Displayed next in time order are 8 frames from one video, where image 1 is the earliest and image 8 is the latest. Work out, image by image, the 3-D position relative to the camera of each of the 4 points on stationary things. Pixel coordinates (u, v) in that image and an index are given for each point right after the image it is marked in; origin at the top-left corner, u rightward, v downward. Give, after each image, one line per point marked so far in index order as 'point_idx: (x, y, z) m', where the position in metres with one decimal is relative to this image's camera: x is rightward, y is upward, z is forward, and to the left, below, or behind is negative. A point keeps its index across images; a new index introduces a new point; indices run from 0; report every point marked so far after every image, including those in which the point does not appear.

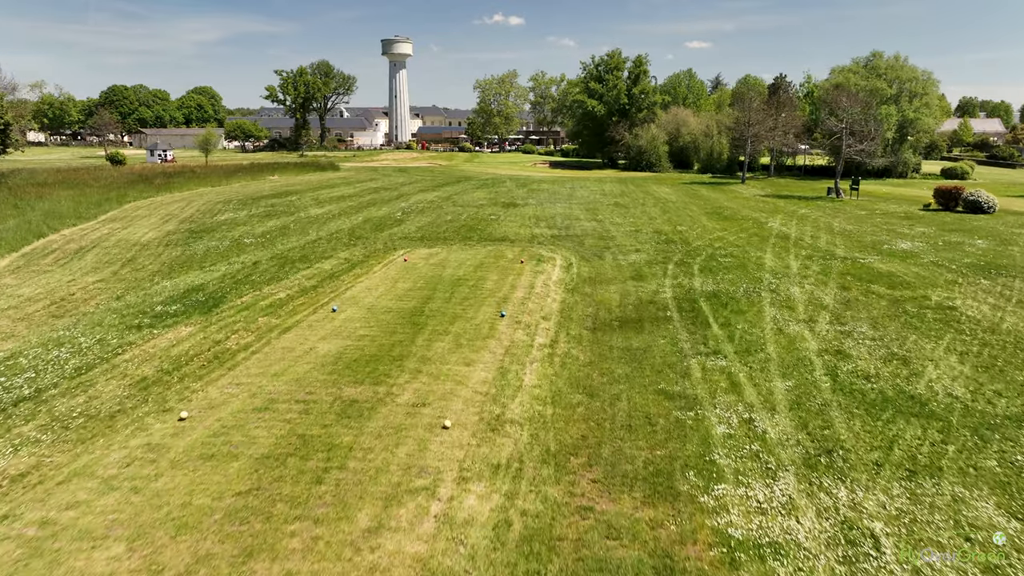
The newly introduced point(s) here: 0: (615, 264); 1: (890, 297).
0: (+2.5, +0.5, +14.2) m
1: (+7.3, -0.2, +11.4) m
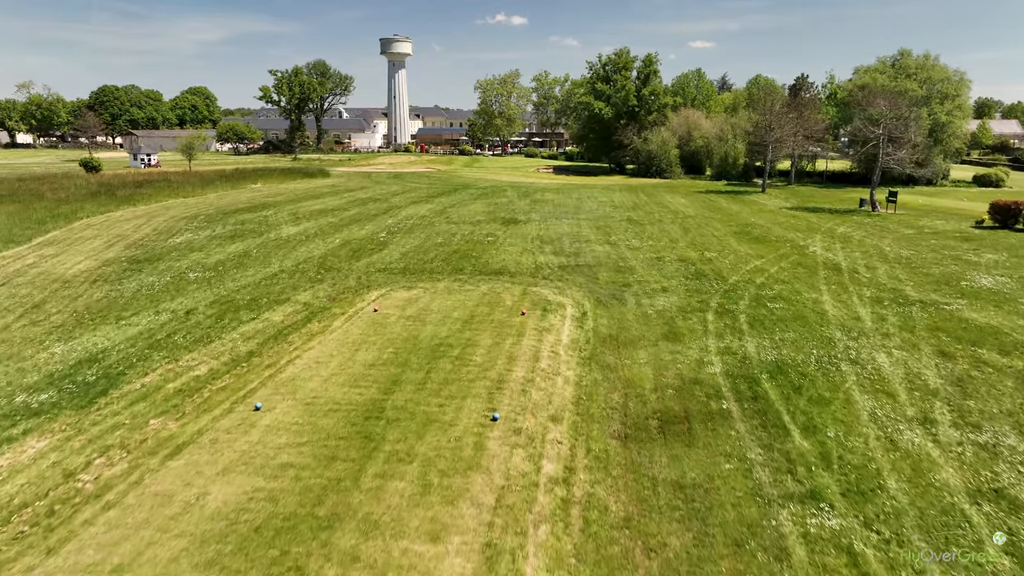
0: (+2.5, -0.5, +11.3) m
1: (+7.3, -1.2, +8.6) m
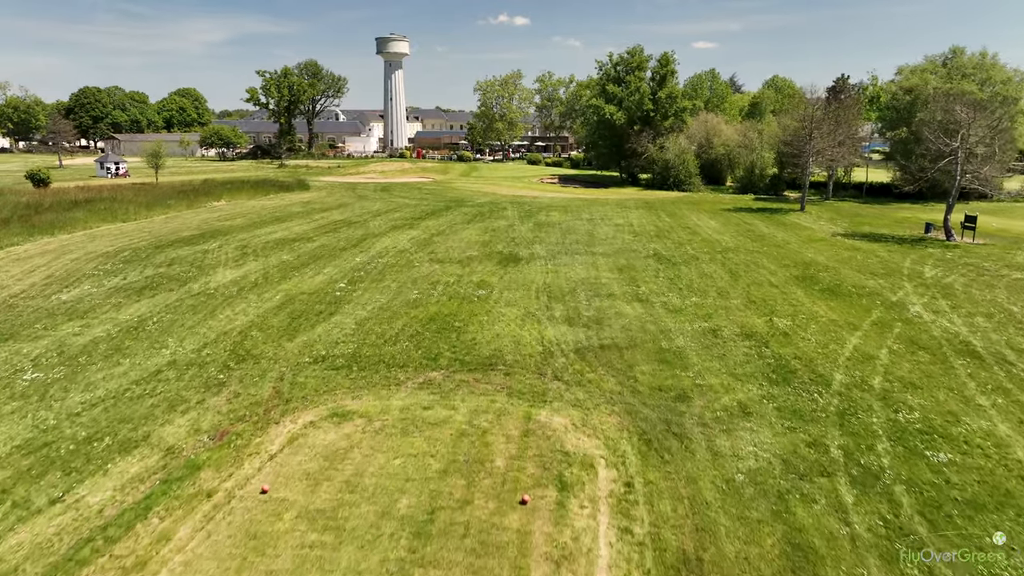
0: (+2.4, -2.2, +6.7) m
1: (+7.2, -2.9, +3.9) m
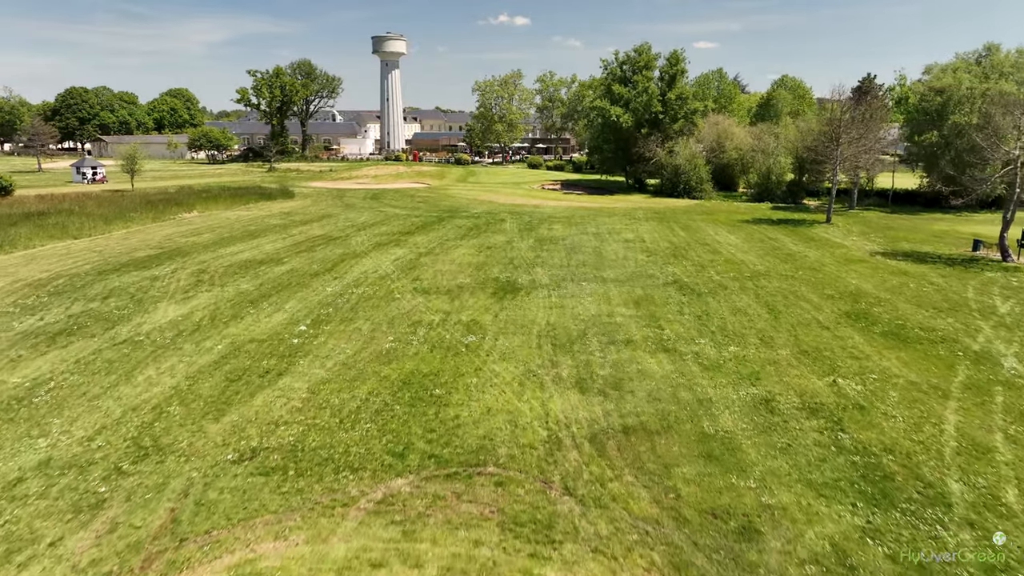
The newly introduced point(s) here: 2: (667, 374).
0: (+2.3, -3.1, +4.0) m
1: (+7.1, -3.9, +1.2) m
2: (+2.7, -1.5, +10.6) m
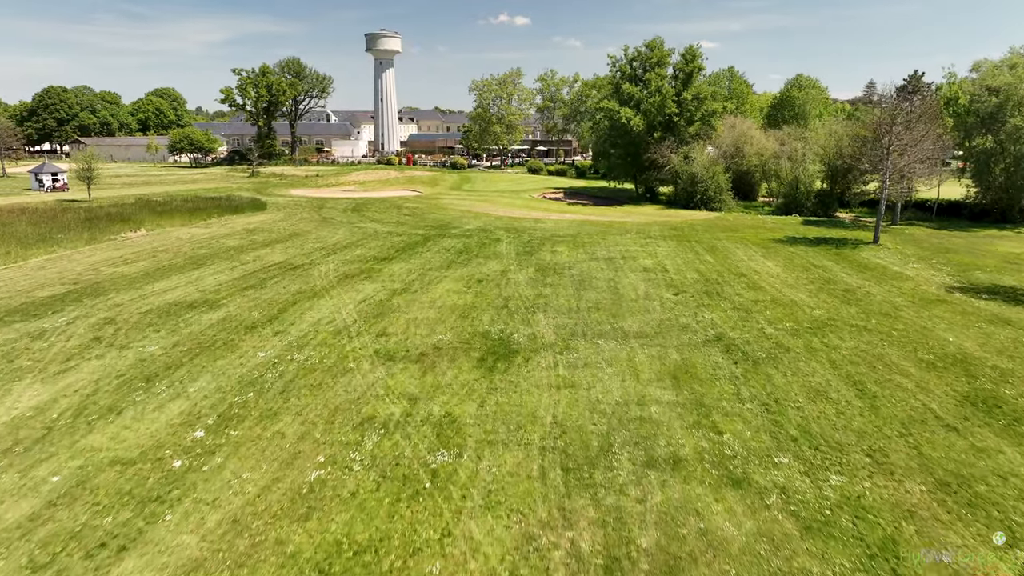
0: (+2.2, -4.4, 0.0) m
1: (+7.0, -5.2, -2.8) m
2: (+2.6, -2.8, +6.6) m
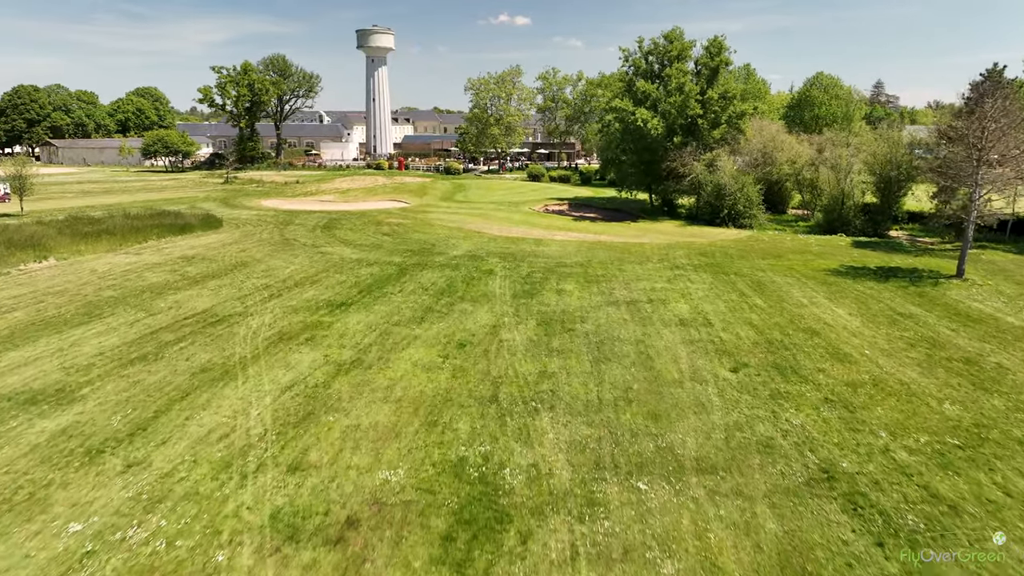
0: (+2.0, -6.0, -4.9) m
1: (+6.8, -6.7, -7.7) m
2: (+2.5, -4.3, +1.7) m
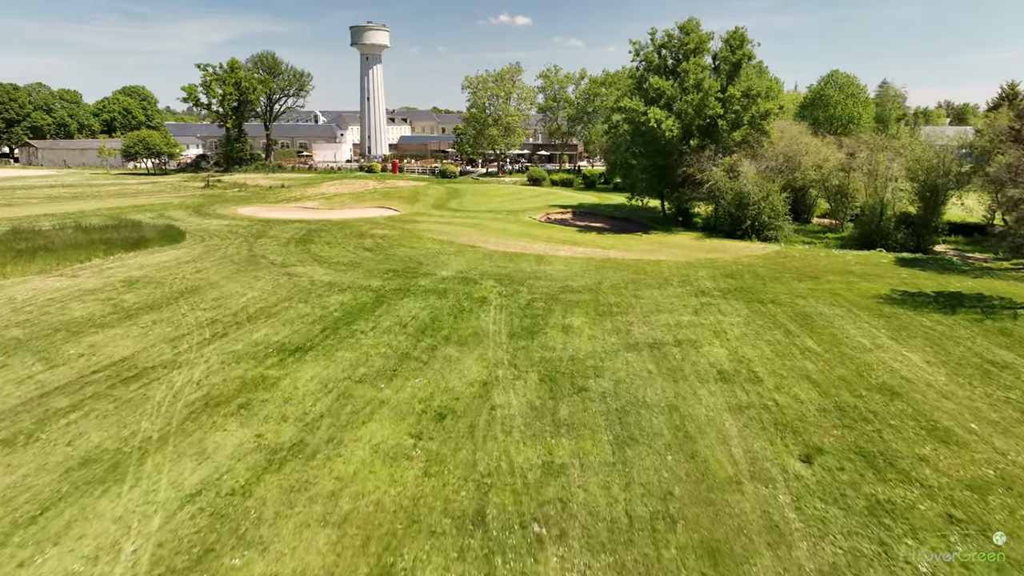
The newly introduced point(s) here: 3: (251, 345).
0: (+1.9, -6.9, -8.1) m
1: (+6.7, -7.6, -10.9) m
2: (+2.4, -5.3, -1.5) m
3: (-6.0, -1.3, +13.6) m
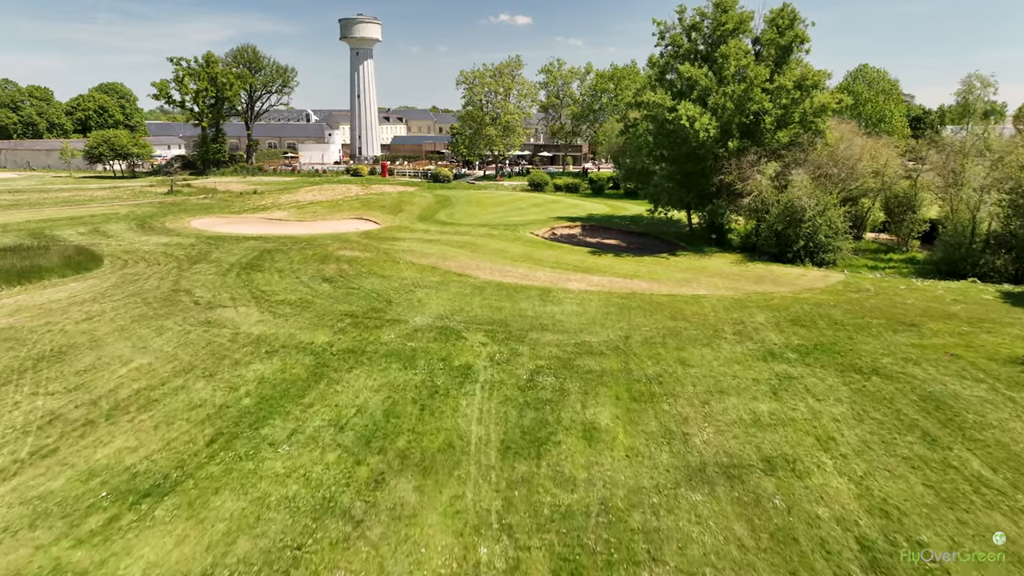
0: (+1.8, -8.3, -13.4) m
1: (+6.6, -9.0, -16.2) m
2: (+2.3, -6.7, -6.9) m
3: (-6.1, -2.7, +8.3) m
